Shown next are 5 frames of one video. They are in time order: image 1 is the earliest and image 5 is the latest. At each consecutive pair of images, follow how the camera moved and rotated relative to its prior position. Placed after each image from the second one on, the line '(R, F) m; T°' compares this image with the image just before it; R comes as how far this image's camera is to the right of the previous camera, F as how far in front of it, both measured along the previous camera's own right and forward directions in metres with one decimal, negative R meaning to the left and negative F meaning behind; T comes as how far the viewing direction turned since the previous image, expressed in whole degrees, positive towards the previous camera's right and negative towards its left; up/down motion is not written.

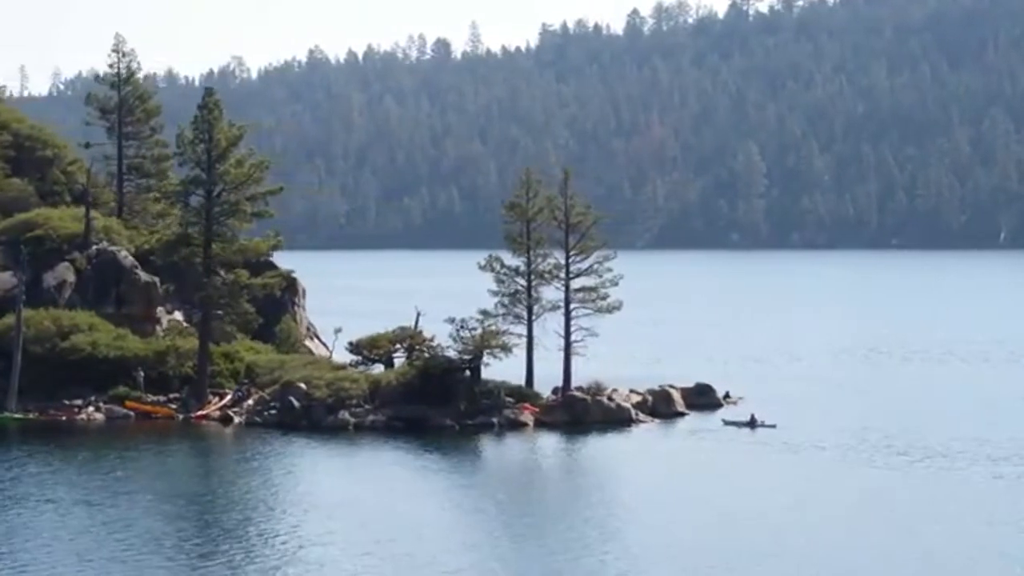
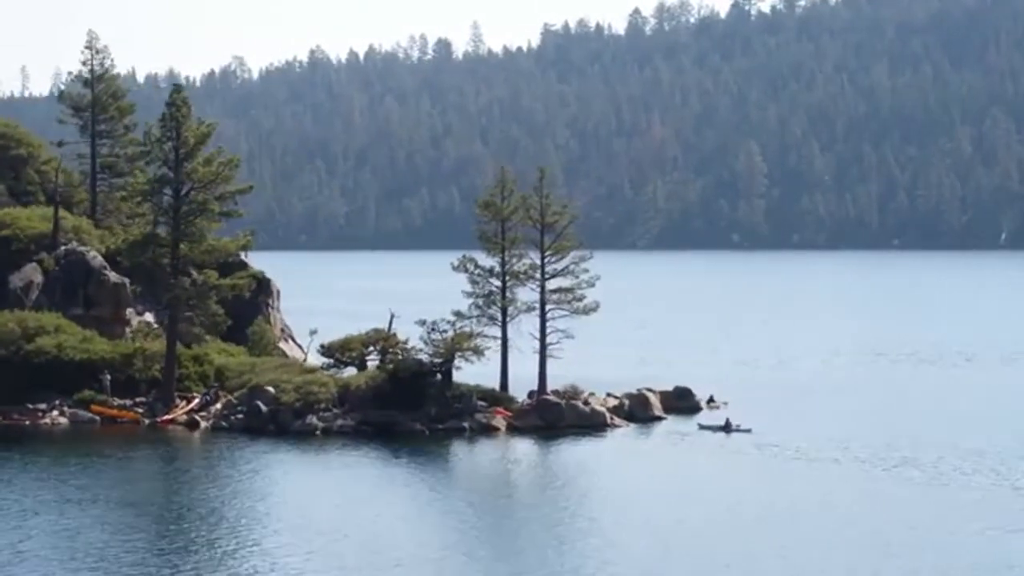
(+1.2, +1.4) m; 0°
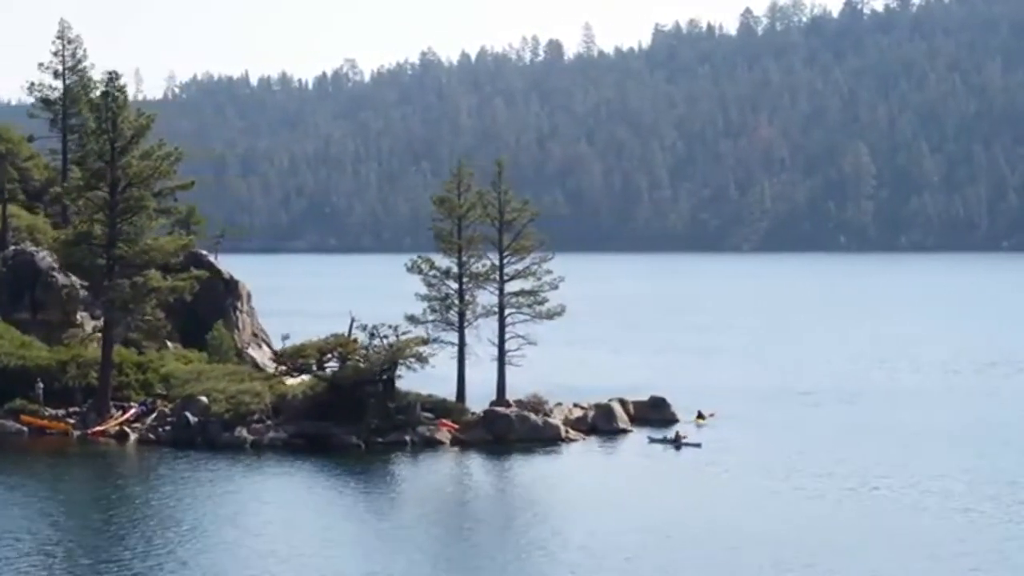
(+6.3, +5.3) m; -4°
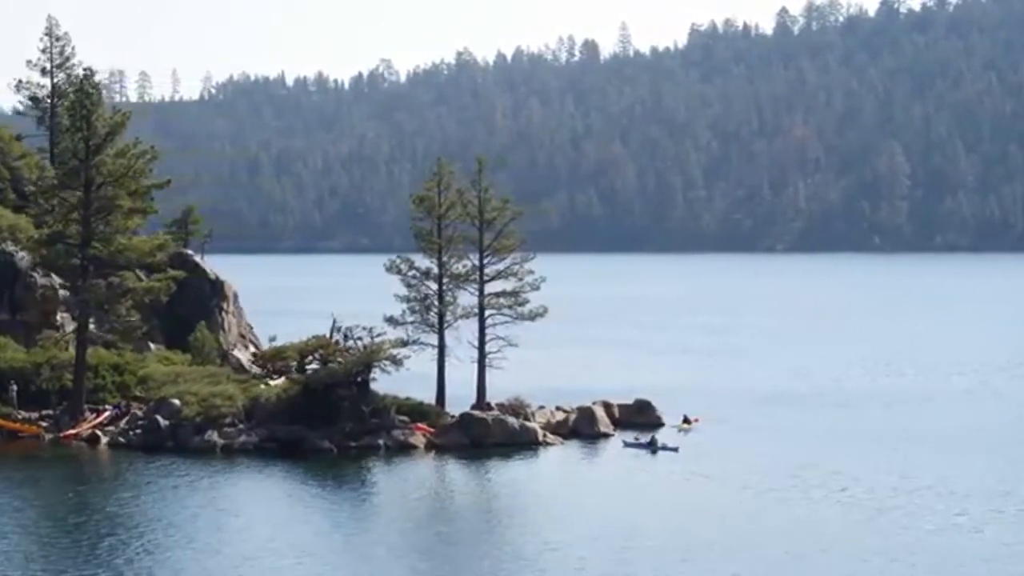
(+2.2, +1.5) m; -1°
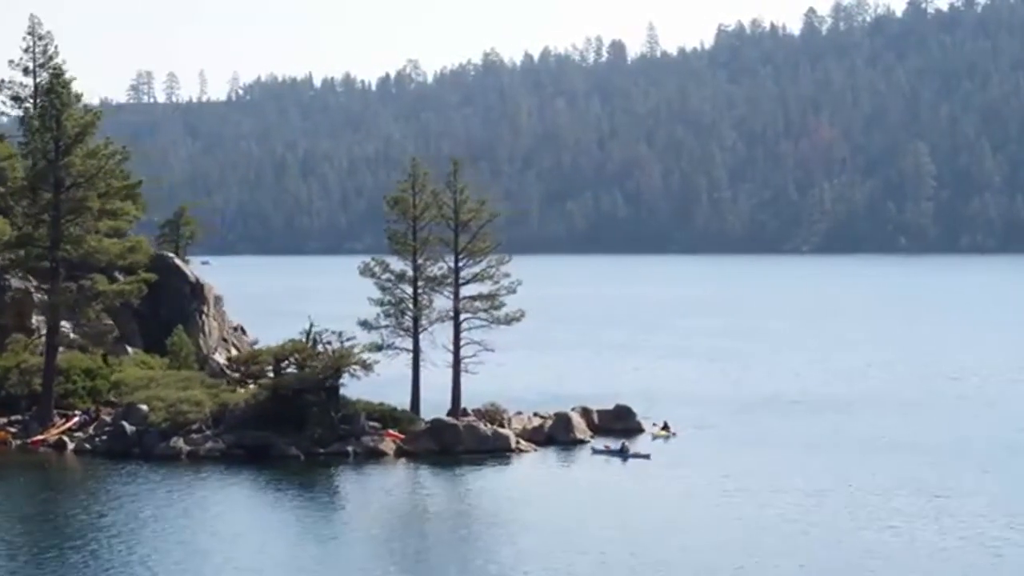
(+2.0, +1.3) m; -1°
